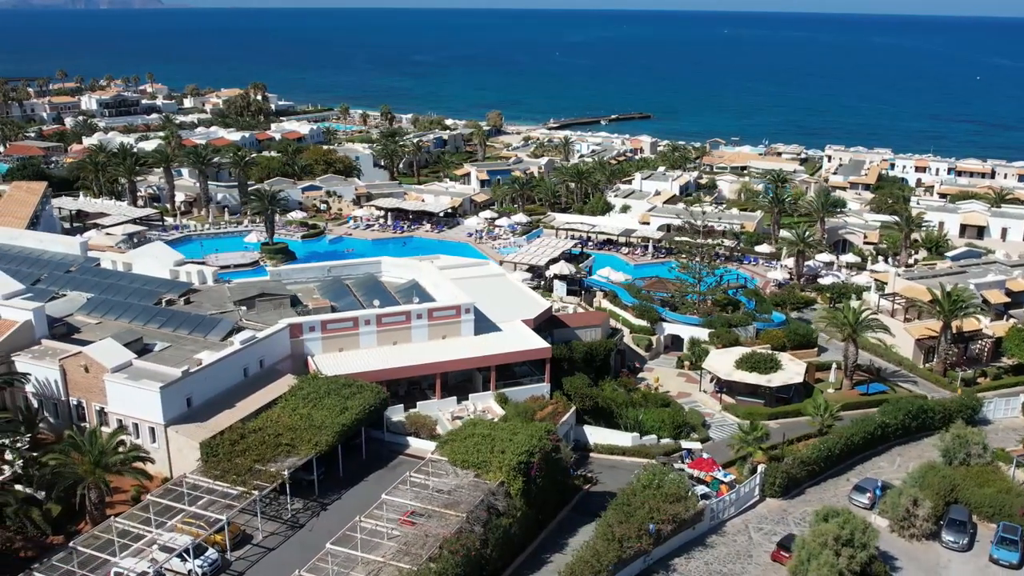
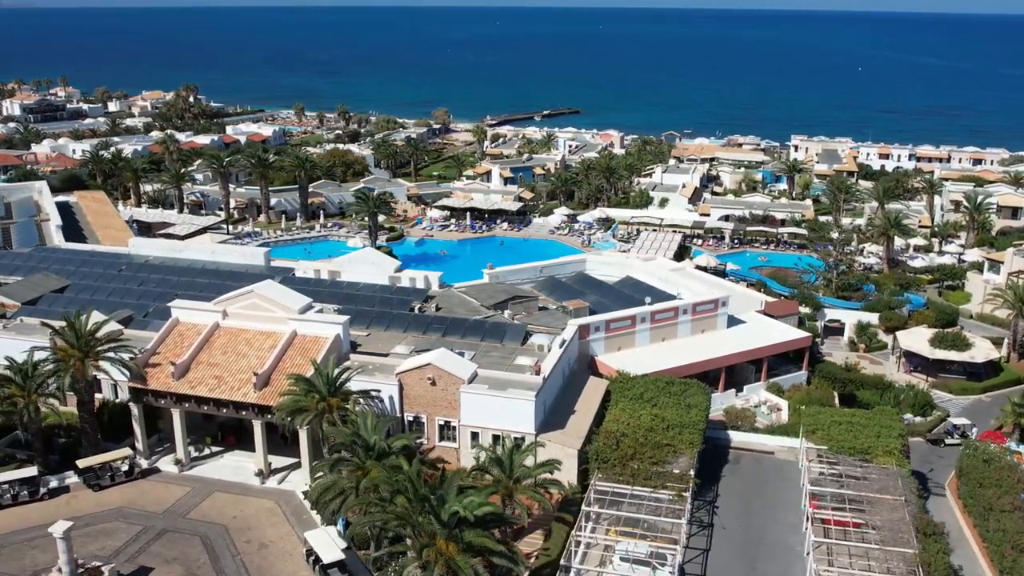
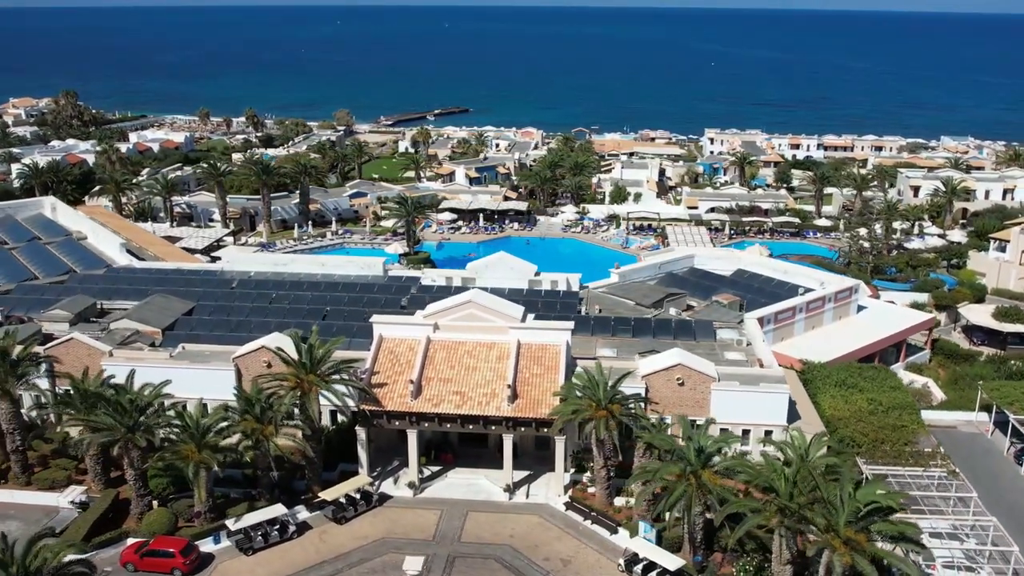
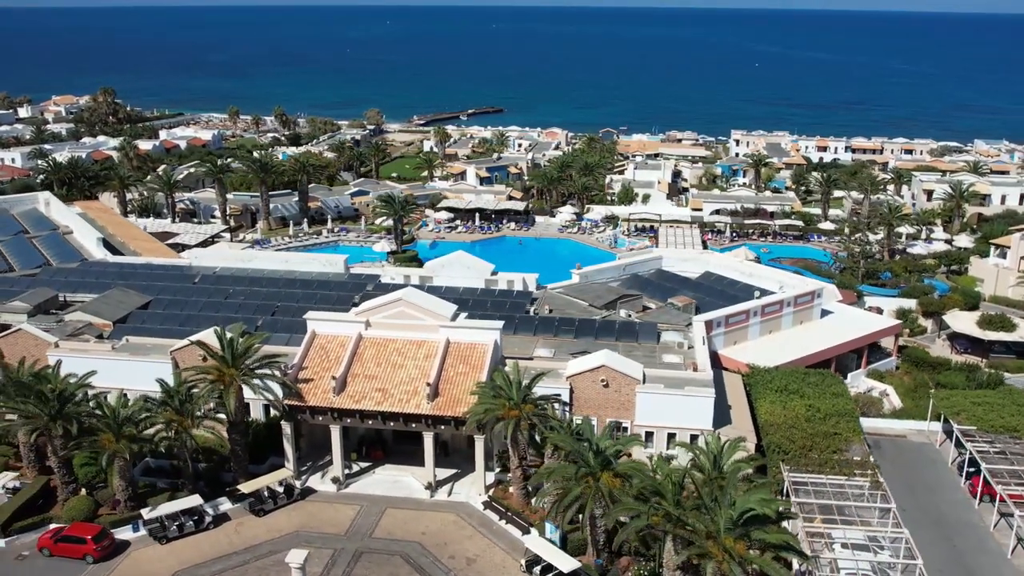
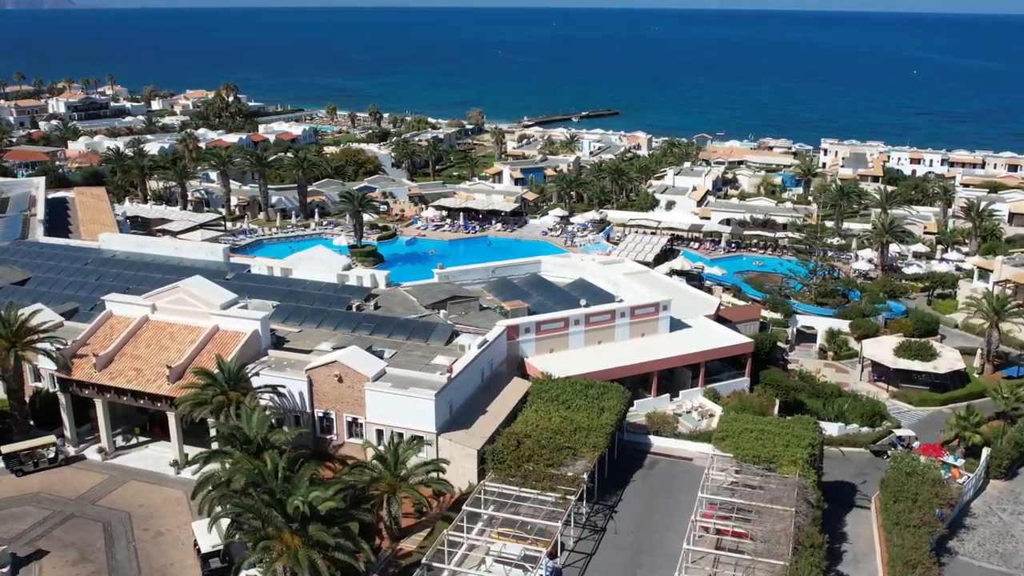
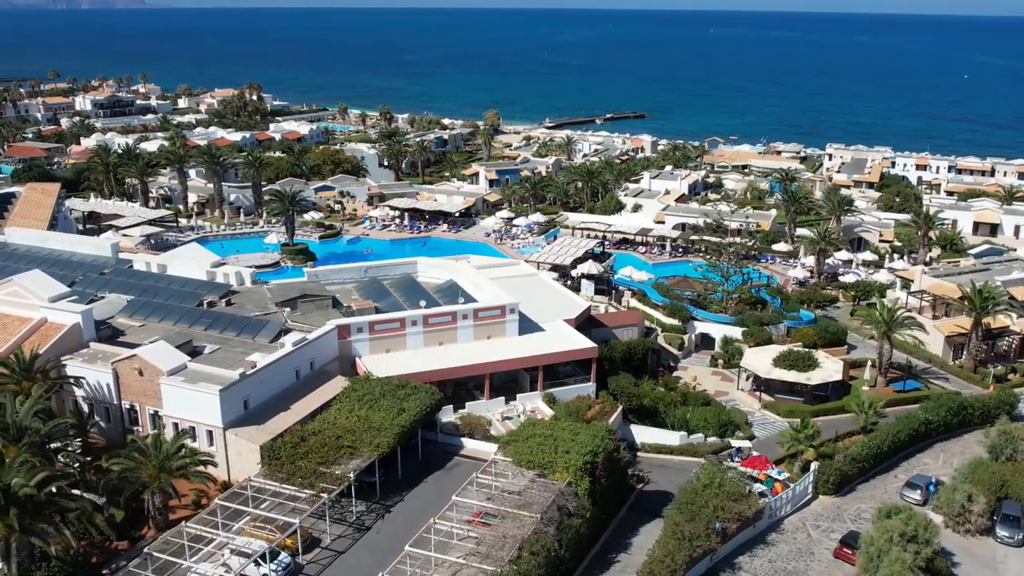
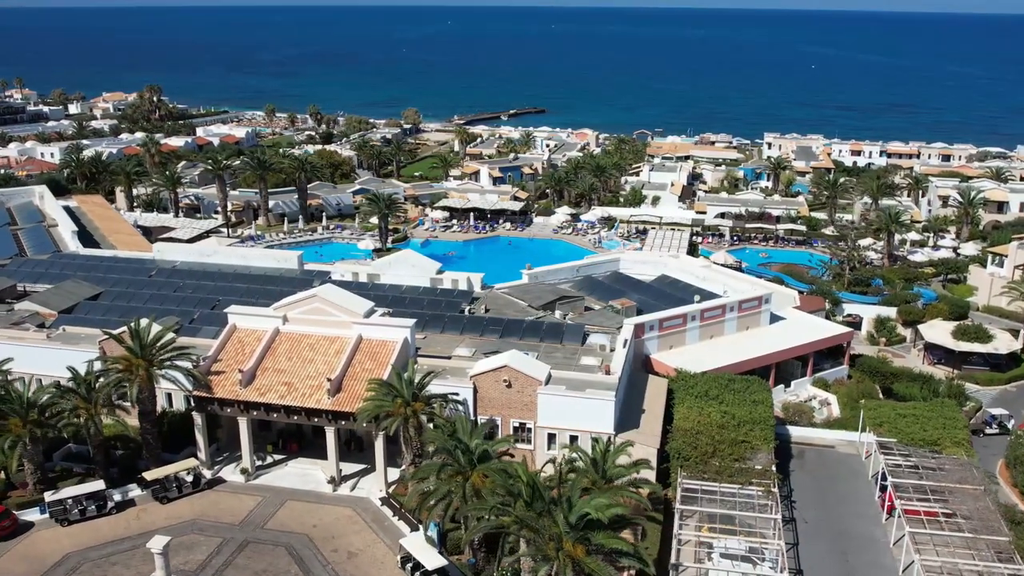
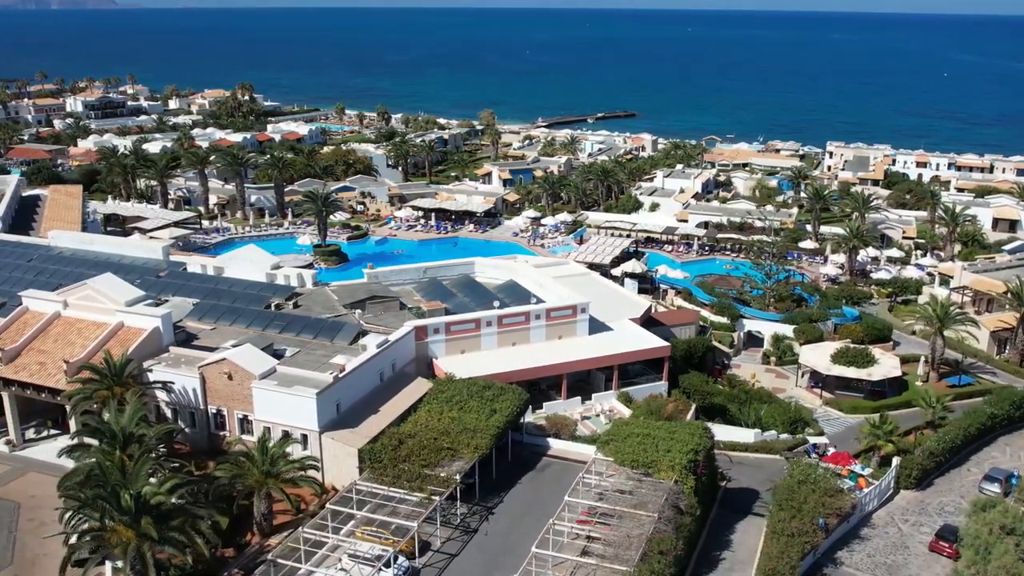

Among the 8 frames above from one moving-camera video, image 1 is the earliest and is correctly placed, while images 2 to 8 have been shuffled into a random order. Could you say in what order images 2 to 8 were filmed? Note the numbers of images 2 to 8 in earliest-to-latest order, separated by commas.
6, 8, 5, 2, 7, 4, 3
